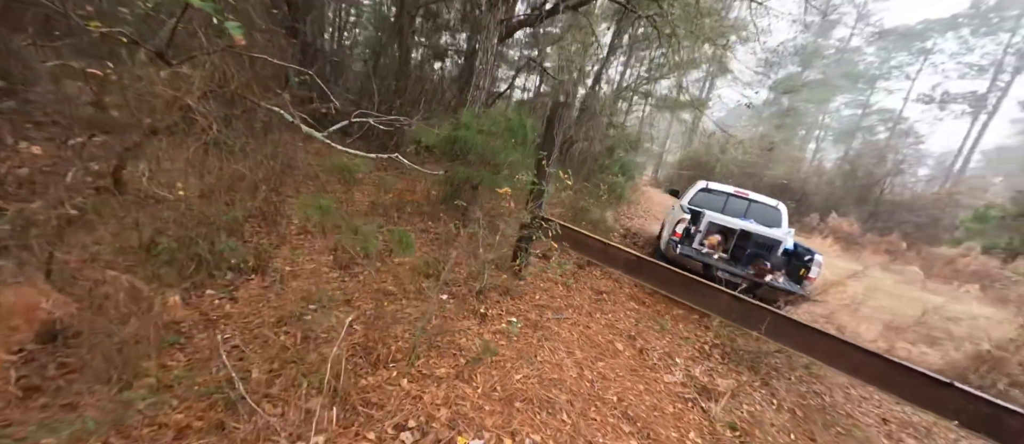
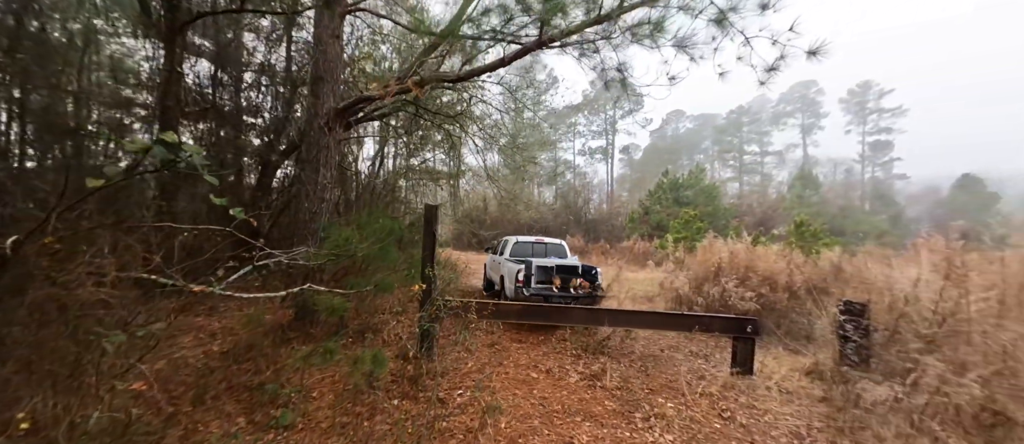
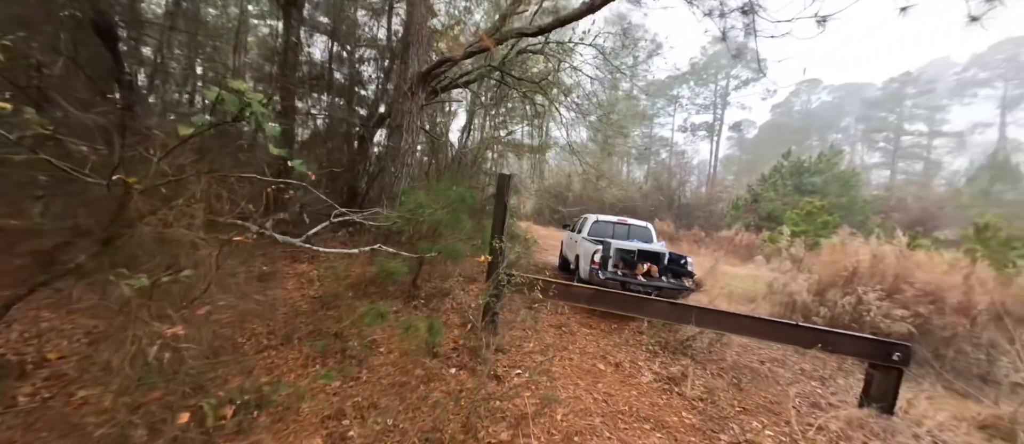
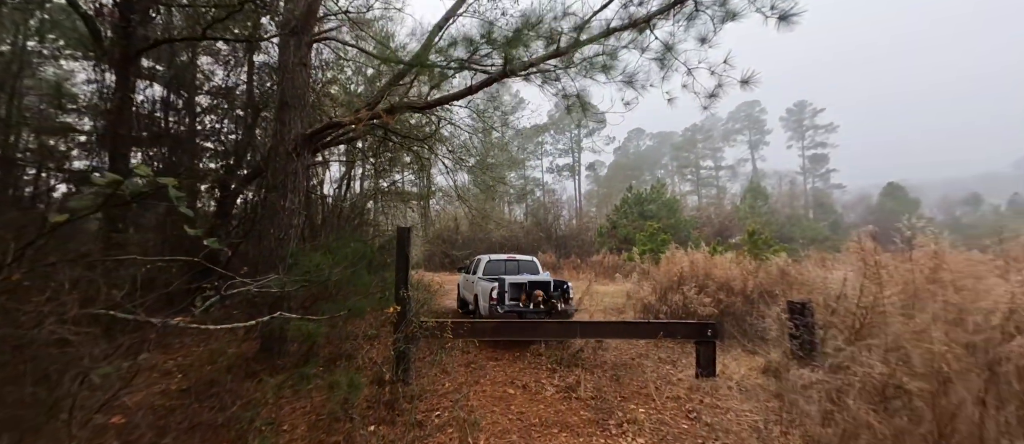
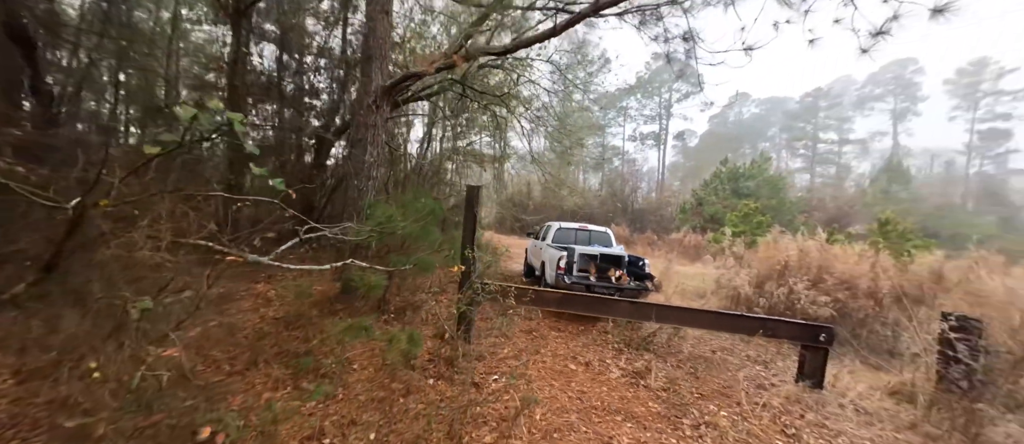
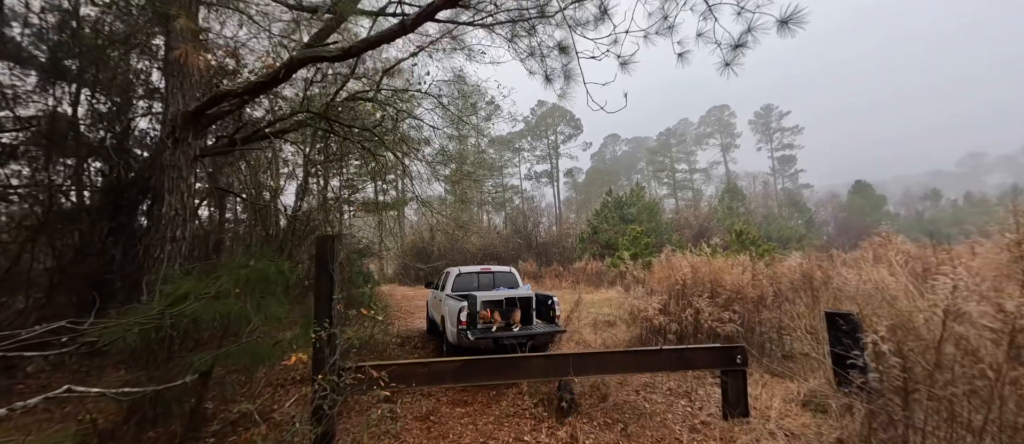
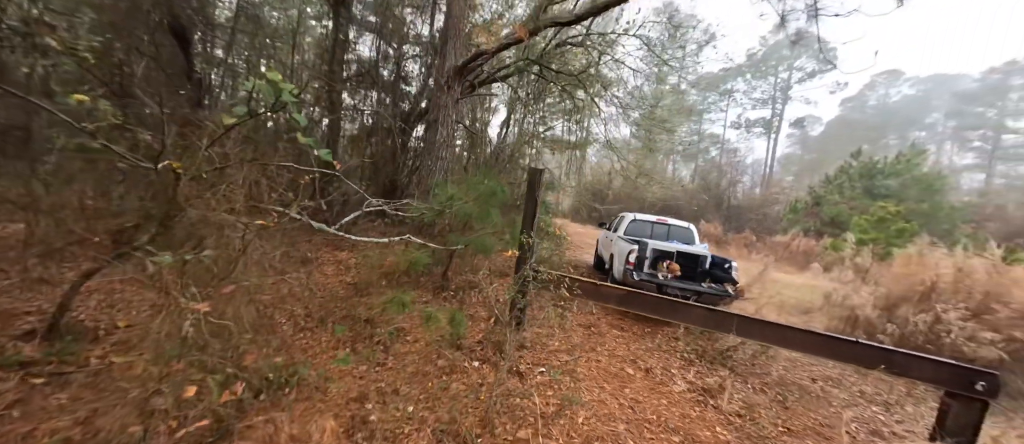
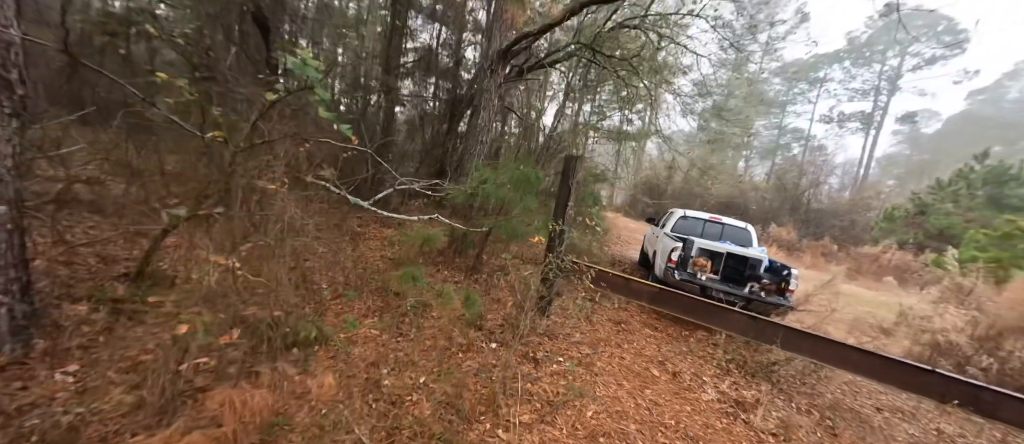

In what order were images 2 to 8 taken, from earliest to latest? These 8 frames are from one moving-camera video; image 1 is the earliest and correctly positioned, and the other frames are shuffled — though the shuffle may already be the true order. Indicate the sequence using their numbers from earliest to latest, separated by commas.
8, 7, 3, 5, 2, 4, 6
